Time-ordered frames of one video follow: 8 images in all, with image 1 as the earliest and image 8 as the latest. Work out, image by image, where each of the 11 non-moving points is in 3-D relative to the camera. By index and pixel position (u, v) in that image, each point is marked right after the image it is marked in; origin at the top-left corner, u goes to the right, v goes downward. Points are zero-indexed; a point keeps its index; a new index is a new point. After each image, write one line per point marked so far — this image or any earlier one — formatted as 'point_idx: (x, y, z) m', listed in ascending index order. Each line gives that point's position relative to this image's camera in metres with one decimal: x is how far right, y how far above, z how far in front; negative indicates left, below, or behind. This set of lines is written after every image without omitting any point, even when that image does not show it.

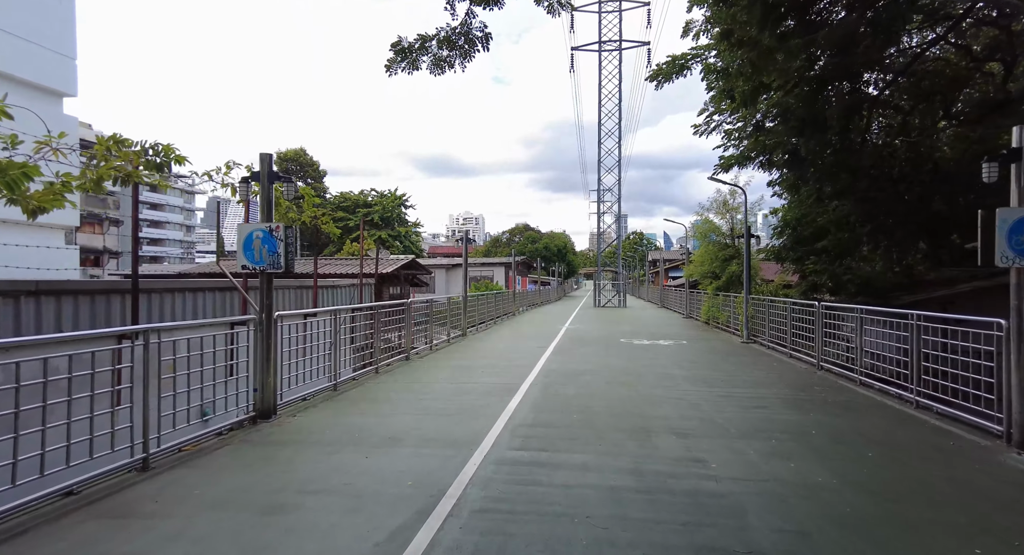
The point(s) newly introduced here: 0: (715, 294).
0: (+7.0, -0.6, +18.2) m
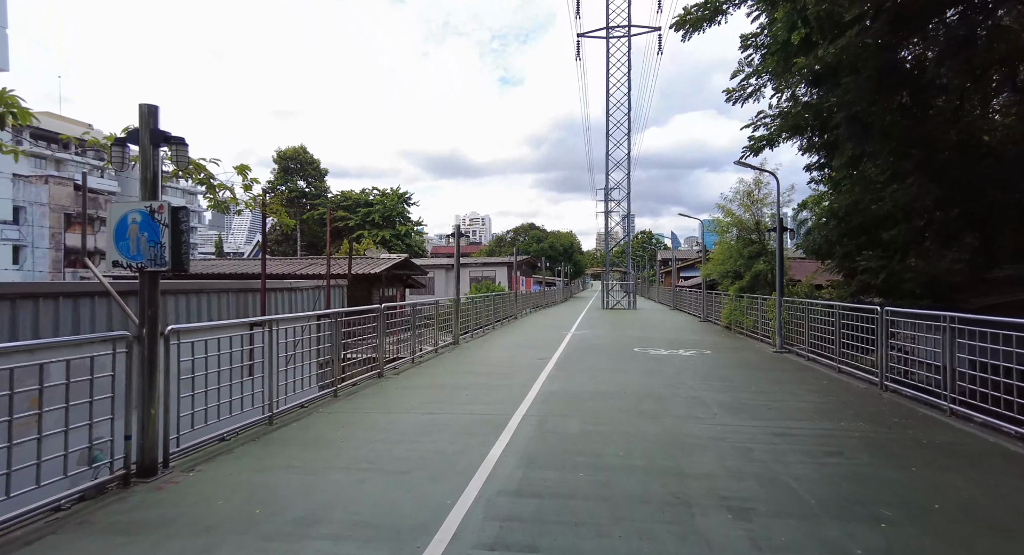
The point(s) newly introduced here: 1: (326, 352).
0: (+7.0, -0.6, +16.3) m
1: (-2.8, -1.2, +8.3) m
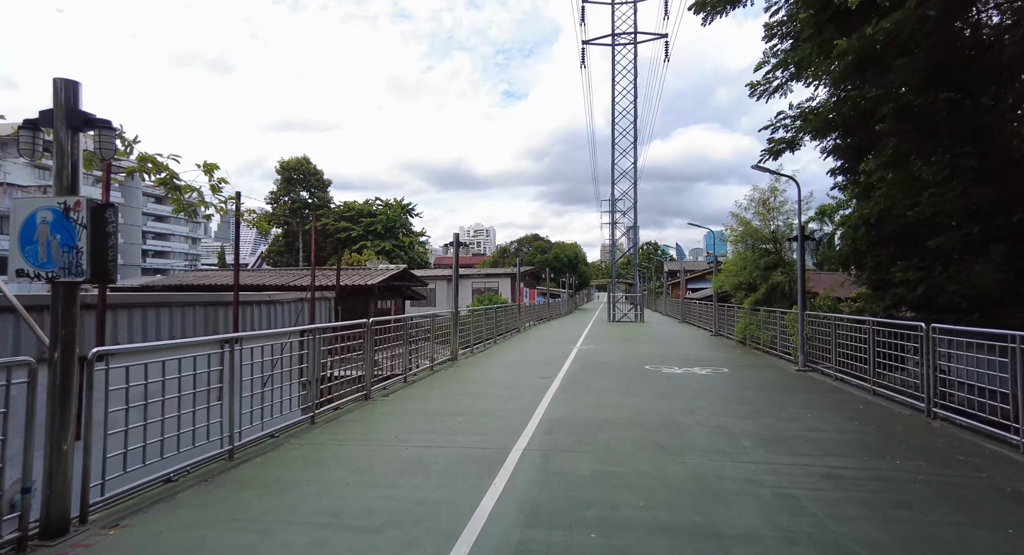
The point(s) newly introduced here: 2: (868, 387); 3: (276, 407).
0: (+7.1, -0.9, +15.4) m
1: (-2.8, -1.3, +7.5) m
2: (+6.1, -1.9, +9.0) m
3: (-3.0, -1.6, +6.7) m
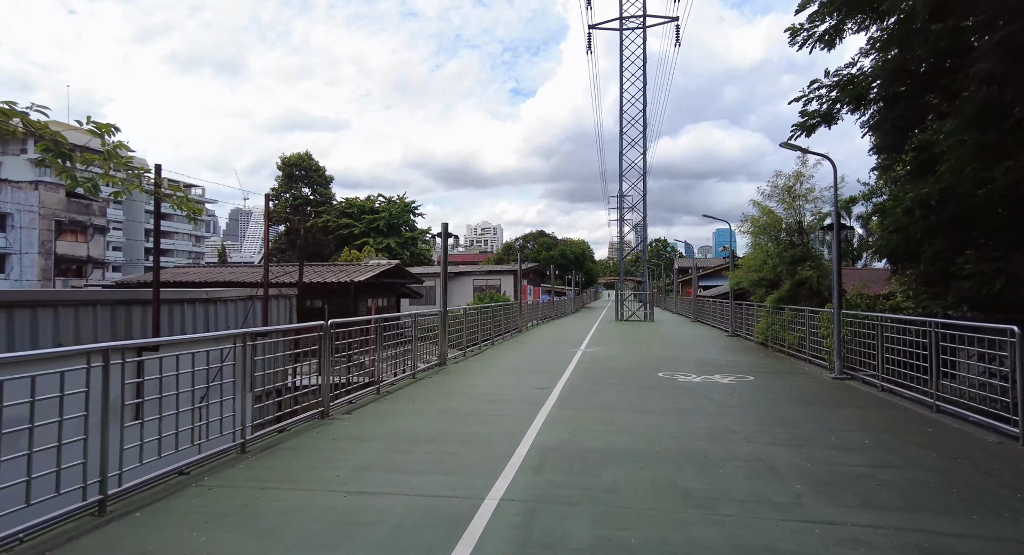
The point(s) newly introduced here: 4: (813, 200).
0: (+7.0, -0.8, +13.9) m
1: (-3.0, -1.2, +6.1) m
2: (+5.9, -1.8, +7.6) m
3: (-3.2, -1.6, +5.4) m
4: (+8.2, +2.1, +14.5) m
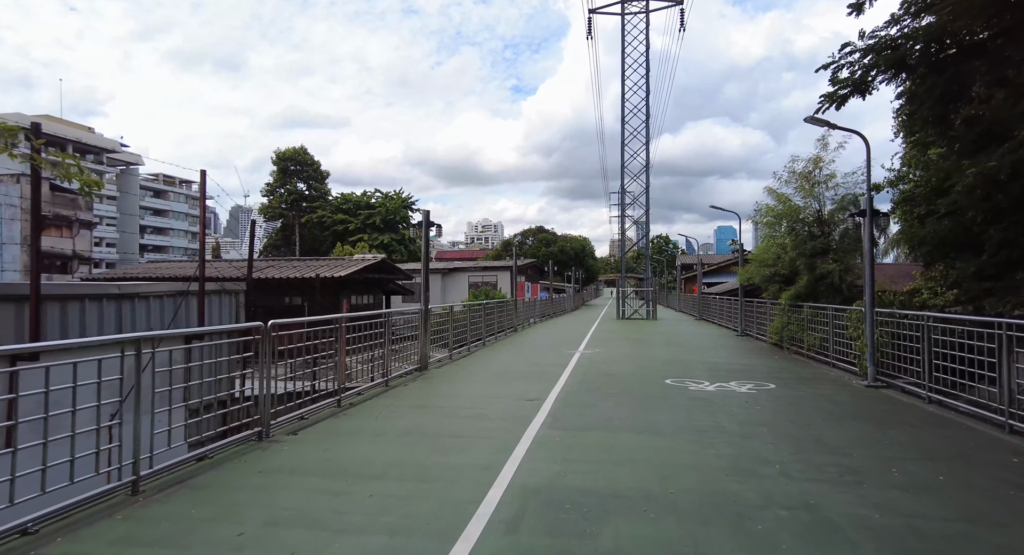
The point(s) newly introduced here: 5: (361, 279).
0: (+6.8, -0.7, +12.6) m
1: (-3.2, -1.1, +4.9) m
2: (+5.7, -1.7, +6.3) m
3: (-3.4, -1.5, +4.1) m
4: (+8.0, +2.2, +13.3) m
5: (-4.9, 0.0, +17.3) m
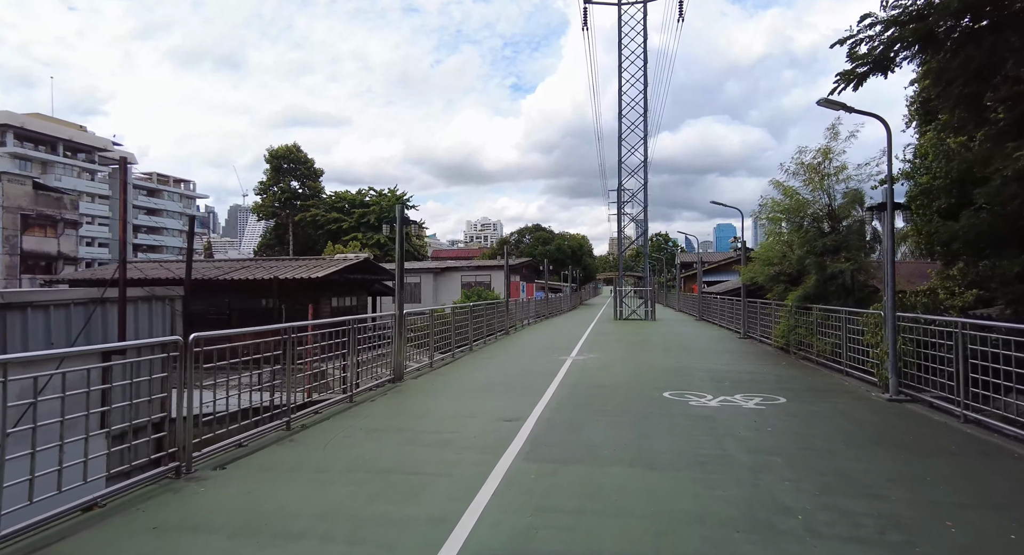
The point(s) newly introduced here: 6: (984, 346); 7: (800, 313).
0: (+6.5, -0.7, +11.7) m
1: (-3.5, -1.2, +4.0) m
2: (+5.4, -1.7, +5.4) m
3: (-3.7, -1.5, +3.2) m
4: (+7.7, +2.2, +12.3) m
5: (-5.2, -0.1, +16.4) m
6: (+5.6, -0.8, +6.3) m
7: (+6.5, -0.8, +11.9) m
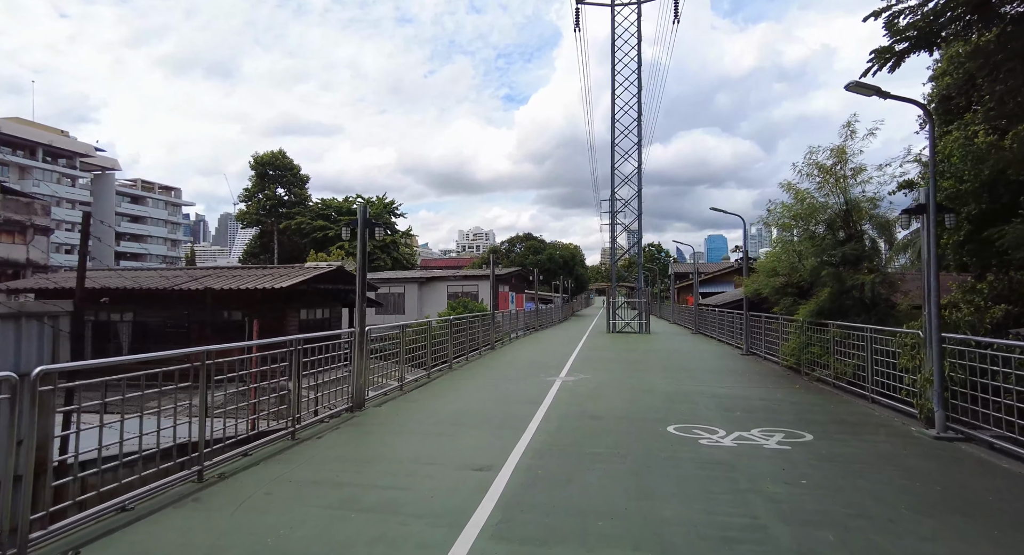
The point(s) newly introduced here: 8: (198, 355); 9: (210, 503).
0: (+6.1, -0.9, +10.6) m
1: (-3.8, -1.3, +2.6) m
2: (+5.2, -1.8, +4.2) m
3: (-3.9, -1.6, +1.9) m
4: (+7.4, +2.0, +11.2) m
5: (-5.7, -0.4, +15.1) m
6: (+5.3, -1.0, +5.1) m
7: (+6.1, -1.1, +10.8) m
8: (-3.3, -0.8, +5.1) m
9: (-2.6, -1.9, +4.6) m
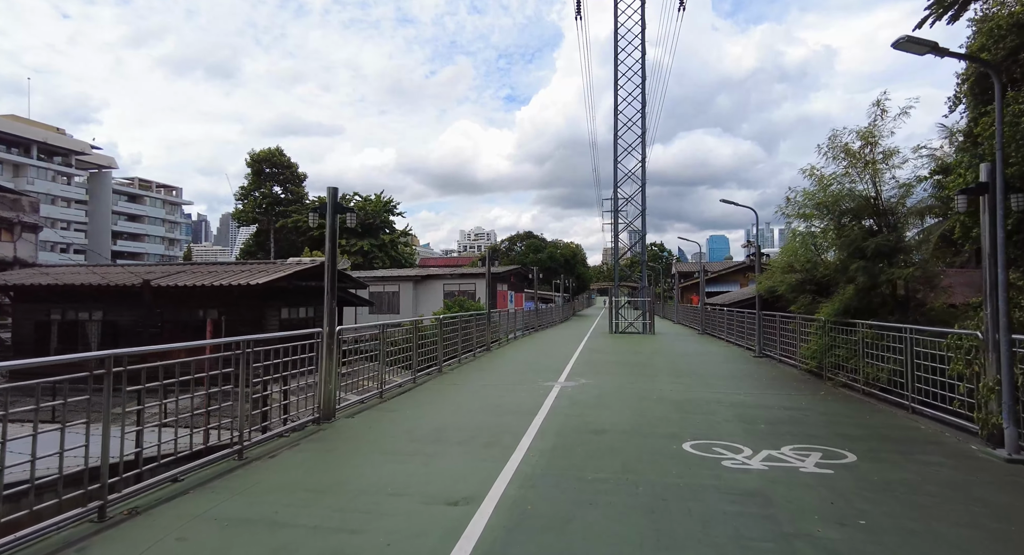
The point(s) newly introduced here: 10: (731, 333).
0: (+6.0, -0.8, +9.5) m
1: (-3.9, -1.2, +1.6) m
2: (+5.0, -1.7, +3.2) m
3: (-4.1, -1.5, +0.9) m
4: (+7.3, +2.0, +10.2) m
5: (-5.8, -0.3, +14.1) m
6: (+5.2, -0.9, +4.0) m
7: (+6.0, -1.0, +9.7) m
8: (-3.5, -0.7, +4.1) m
9: (-2.7, -1.8, +3.6) m
10: (+8.1, -2.0, +19.7) m
